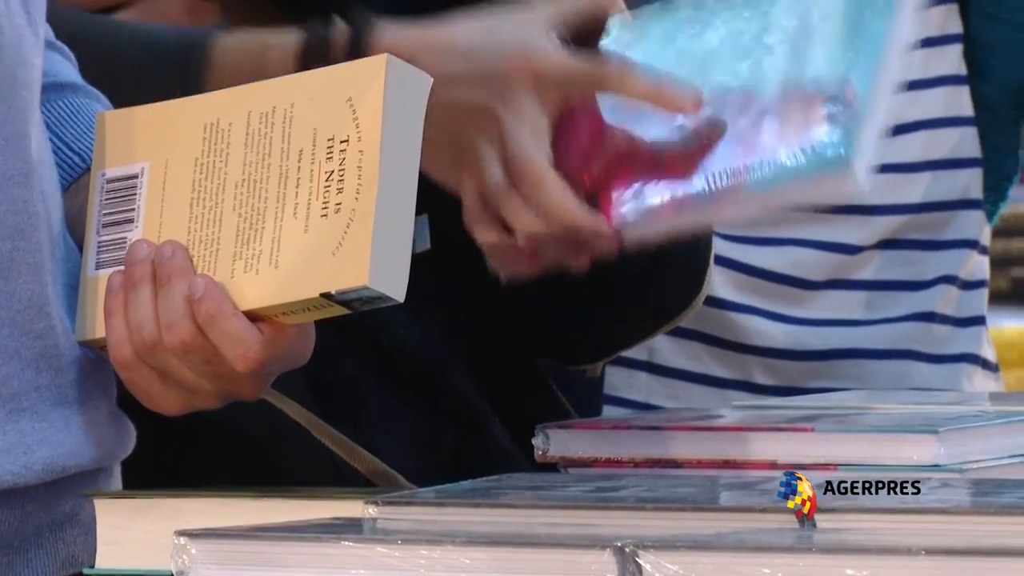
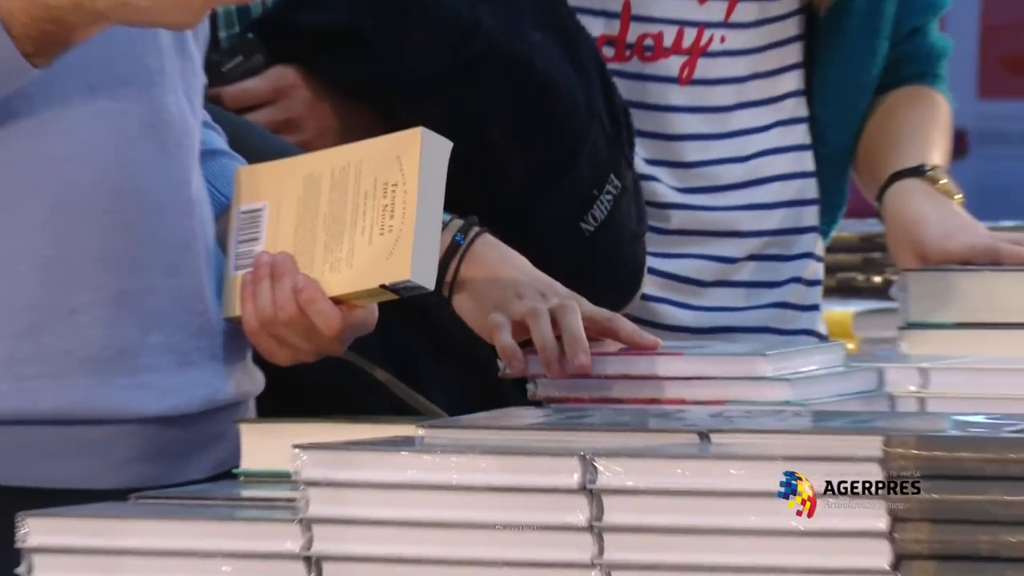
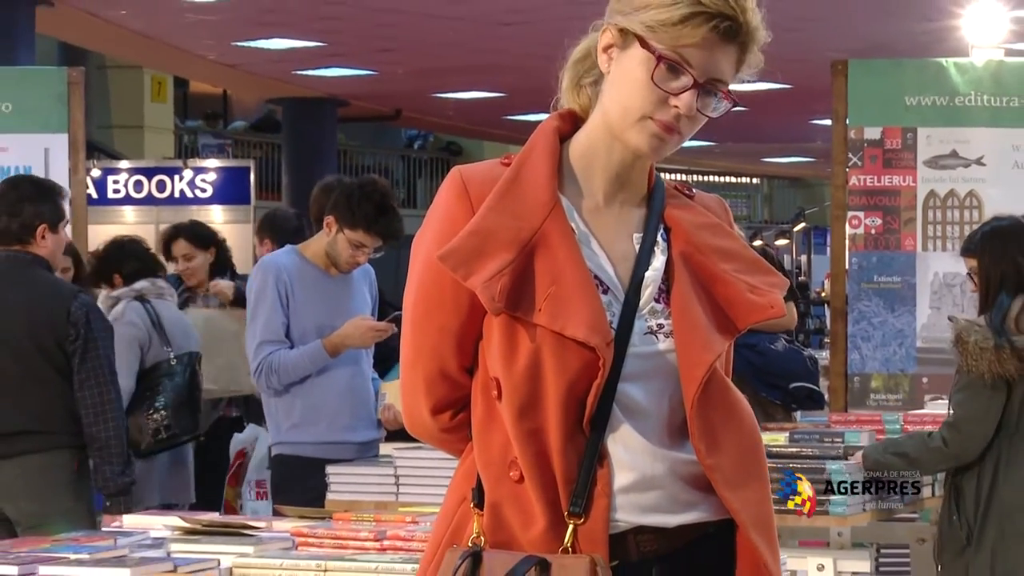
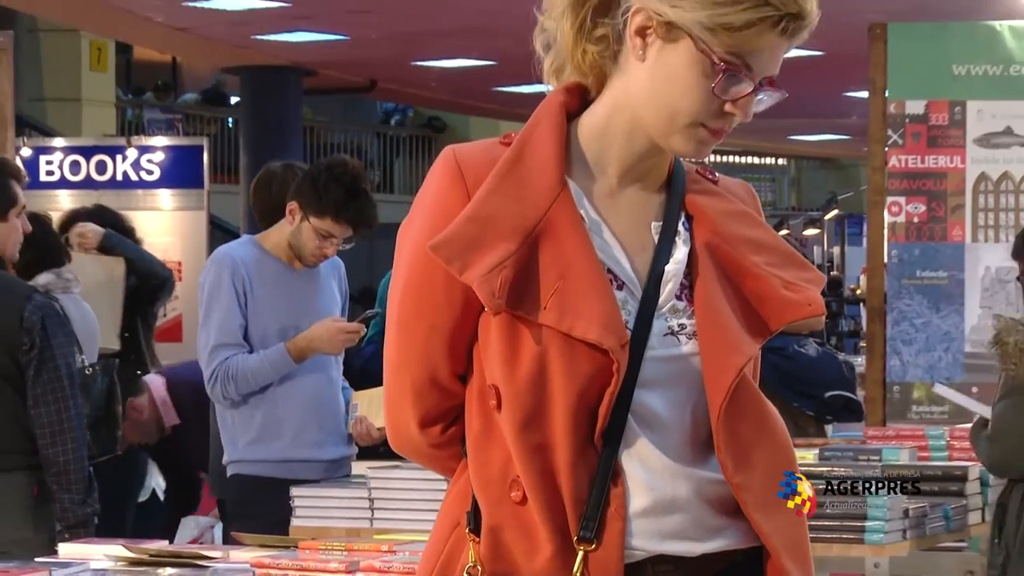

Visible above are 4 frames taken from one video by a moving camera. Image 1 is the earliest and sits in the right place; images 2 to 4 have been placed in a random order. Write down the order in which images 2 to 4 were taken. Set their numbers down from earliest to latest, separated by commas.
2, 4, 3
